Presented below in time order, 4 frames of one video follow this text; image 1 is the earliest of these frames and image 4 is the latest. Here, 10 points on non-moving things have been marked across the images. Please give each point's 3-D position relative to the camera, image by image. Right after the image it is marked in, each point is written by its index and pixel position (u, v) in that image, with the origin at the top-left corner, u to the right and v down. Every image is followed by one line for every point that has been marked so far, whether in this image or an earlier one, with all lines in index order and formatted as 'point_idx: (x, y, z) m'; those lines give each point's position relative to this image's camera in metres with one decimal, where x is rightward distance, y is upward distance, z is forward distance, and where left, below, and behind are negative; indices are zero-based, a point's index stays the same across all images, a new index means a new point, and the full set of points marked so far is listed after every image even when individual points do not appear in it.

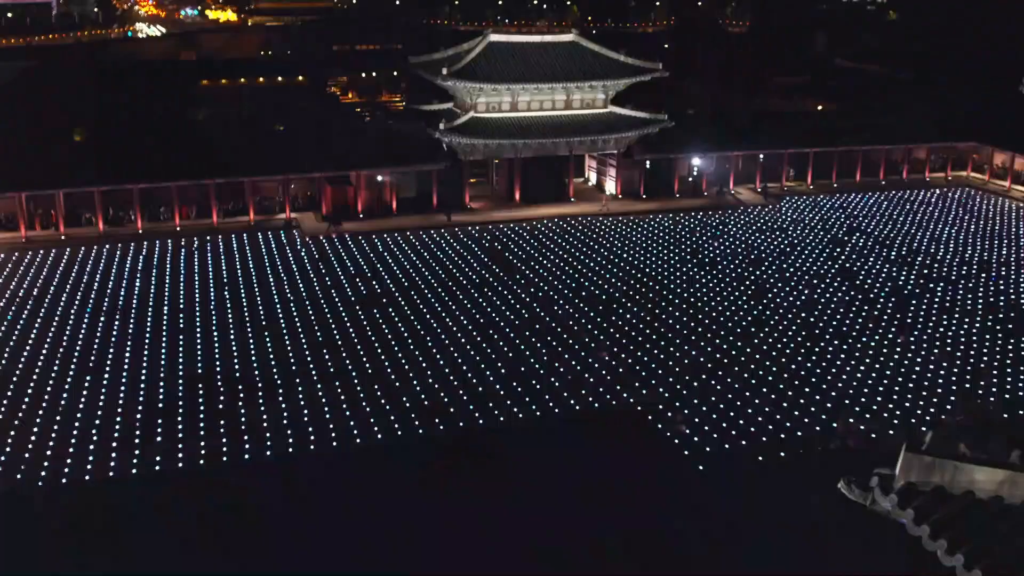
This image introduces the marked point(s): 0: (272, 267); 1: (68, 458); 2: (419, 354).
0: (-5.1, +0.5, +19.3) m
1: (-6.0, -2.4, +11.8) m
2: (-1.6, -1.1, +15.4) m
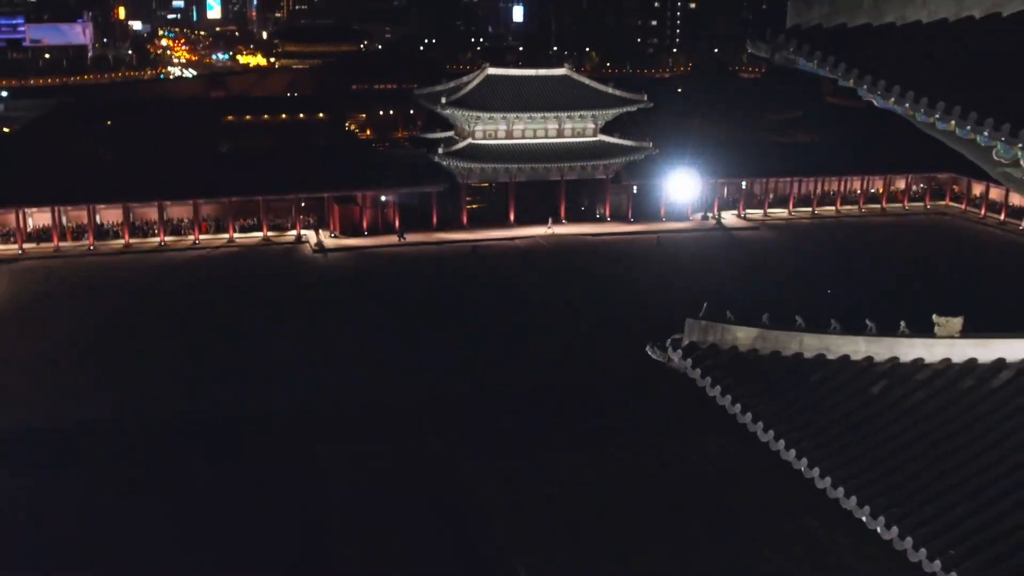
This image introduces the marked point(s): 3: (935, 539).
0: (-5.3, +0.3, +20.8) m
1: (-6.4, -2.2, +13.2) m
2: (-1.9, -1.2, +16.7) m
3: (+1.9, -1.1, +4.1) m
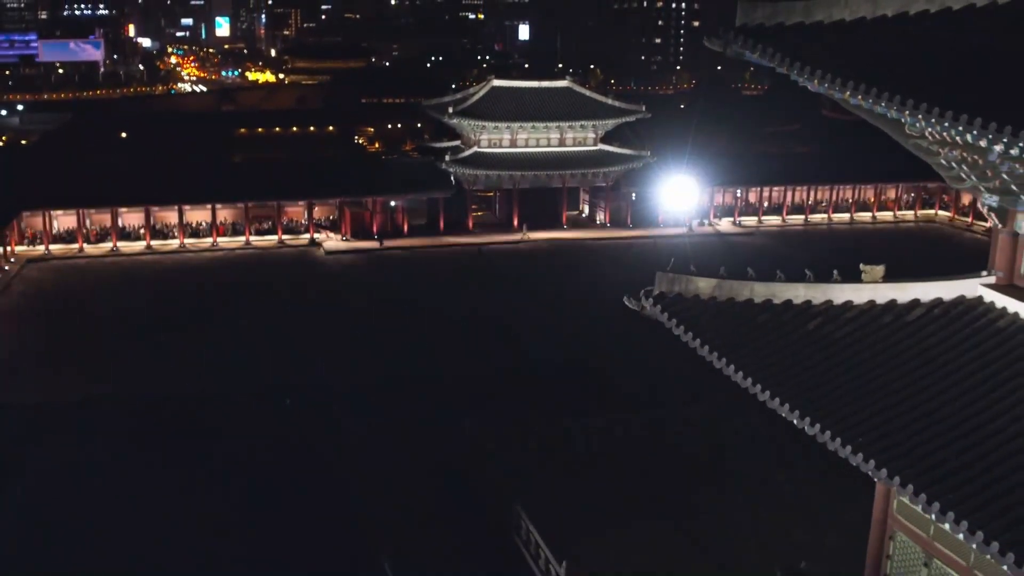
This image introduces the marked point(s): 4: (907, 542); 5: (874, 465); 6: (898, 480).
0: (-5.3, +0.3, +21.7) m
1: (-6.4, -2.0, +14.1) m
2: (-1.9, -1.2, +17.6) m
3: (+1.9, -0.8, +5.0) m
4: (+2.5, -1.6, +5.6) m
5: (+1.9, -0.9, +4.8) m
6: (+2.0, -1.0, +4.6) m
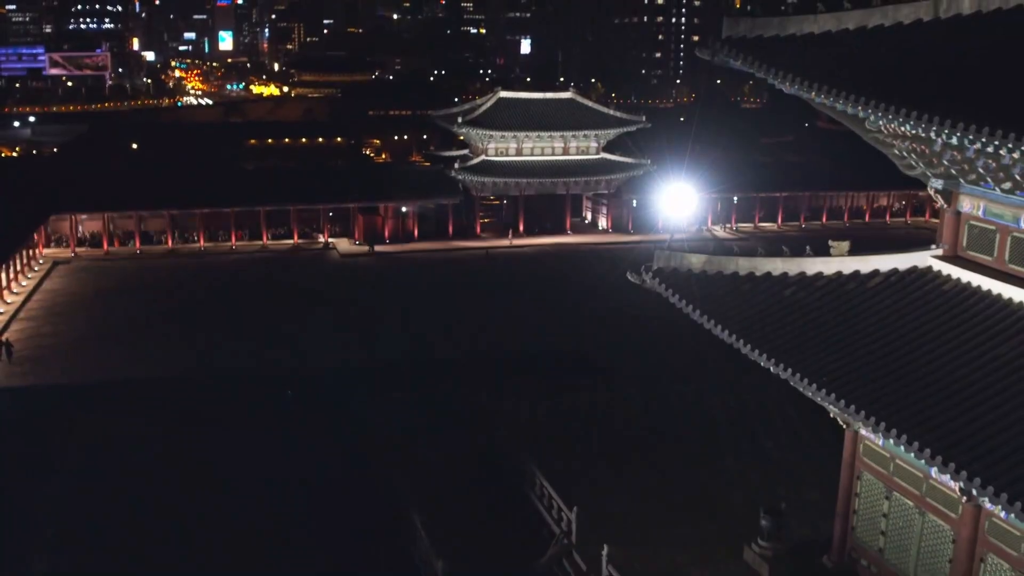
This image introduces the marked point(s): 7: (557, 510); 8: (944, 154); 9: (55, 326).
0: (-5.1, +0.2, +22.6) m
1: (-6.3, -2.0, +15.0) m
2: (-1.7, -1.1, +18.5) m
3: (+2.0, -0.6, +5.9) m
4: (+2.6, -1.4, +6.5) m
5: (+2.0, -0.7, +5.6) m
6: (+2.1, -0.8, +5.5) m
7: (+0.5, -2.9, +11.3) m
8: (+2.8, +0.9, +5.8) m
9: (-9.5, -0.8, +18.8) m
